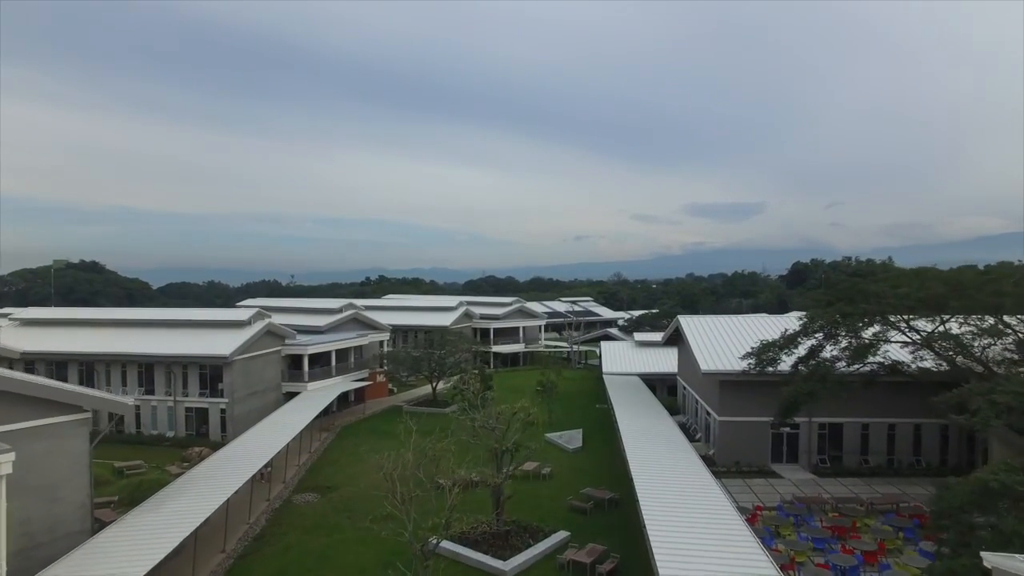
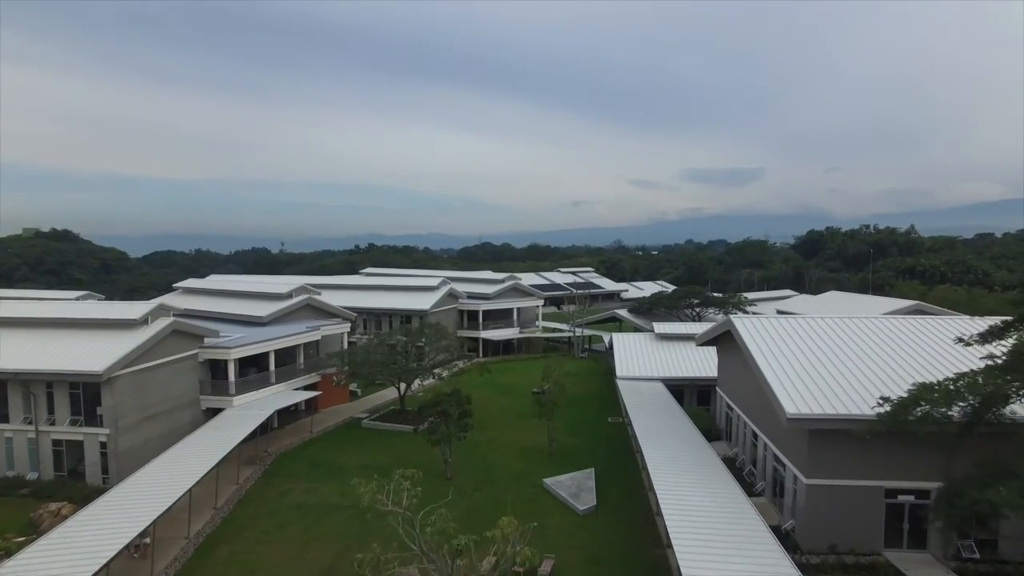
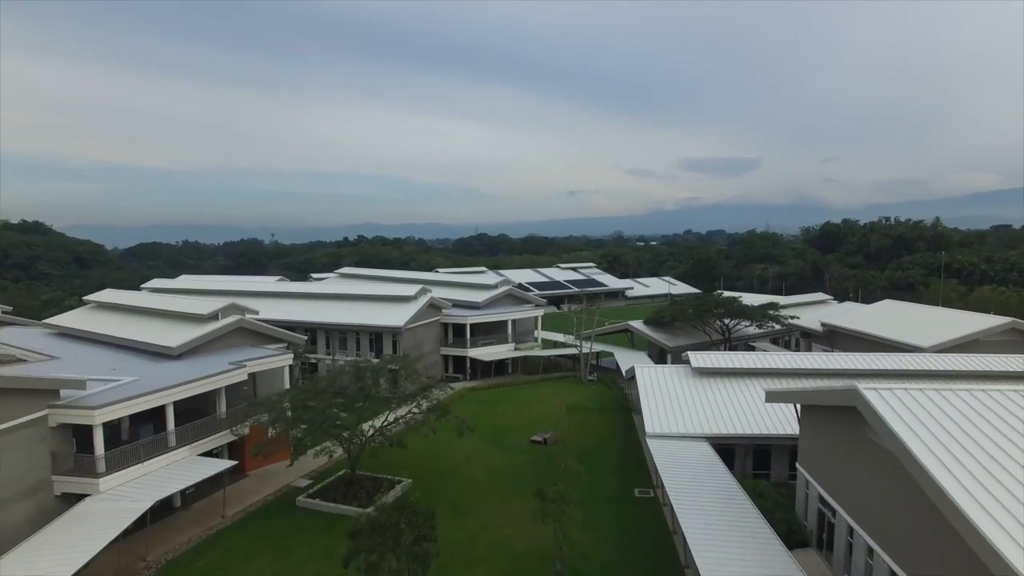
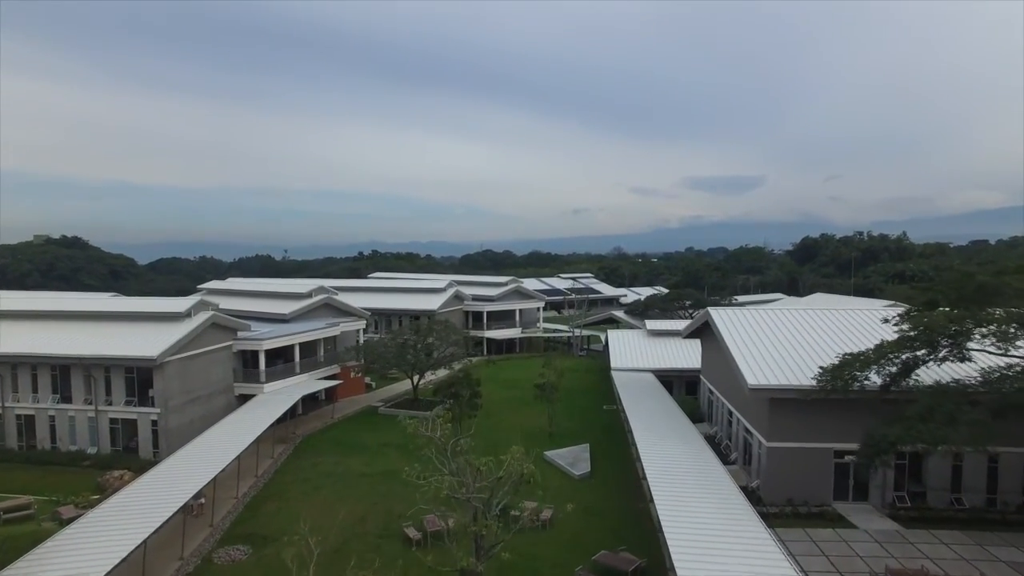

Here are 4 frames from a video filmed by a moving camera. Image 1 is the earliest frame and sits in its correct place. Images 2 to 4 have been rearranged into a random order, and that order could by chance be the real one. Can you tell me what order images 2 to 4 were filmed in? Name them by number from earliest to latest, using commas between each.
4, 2, 3
